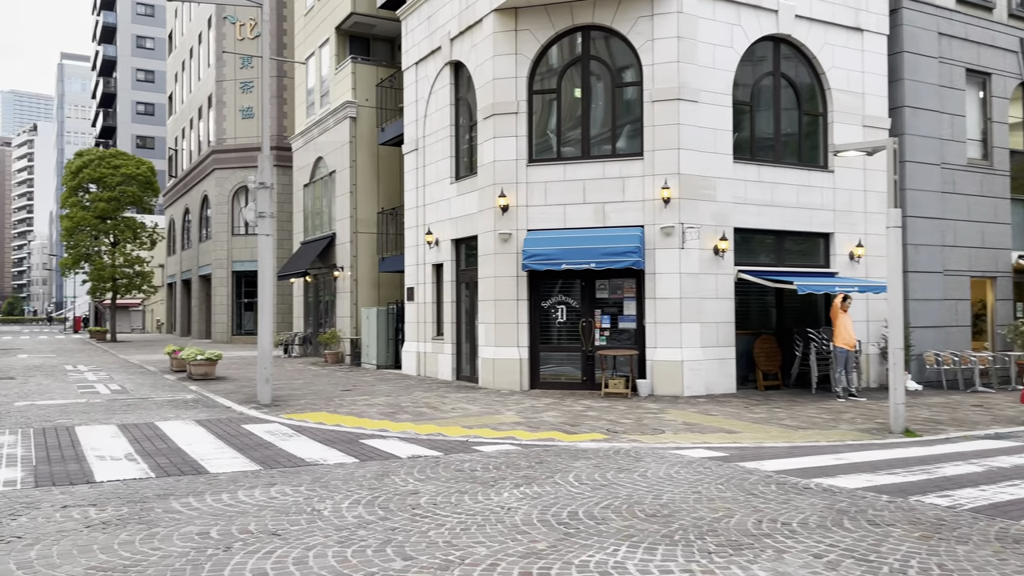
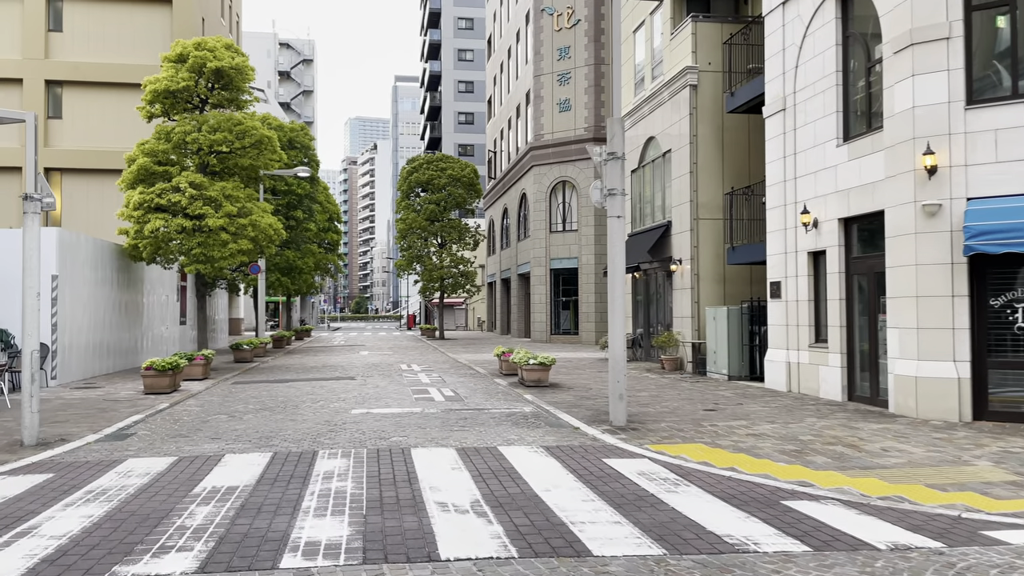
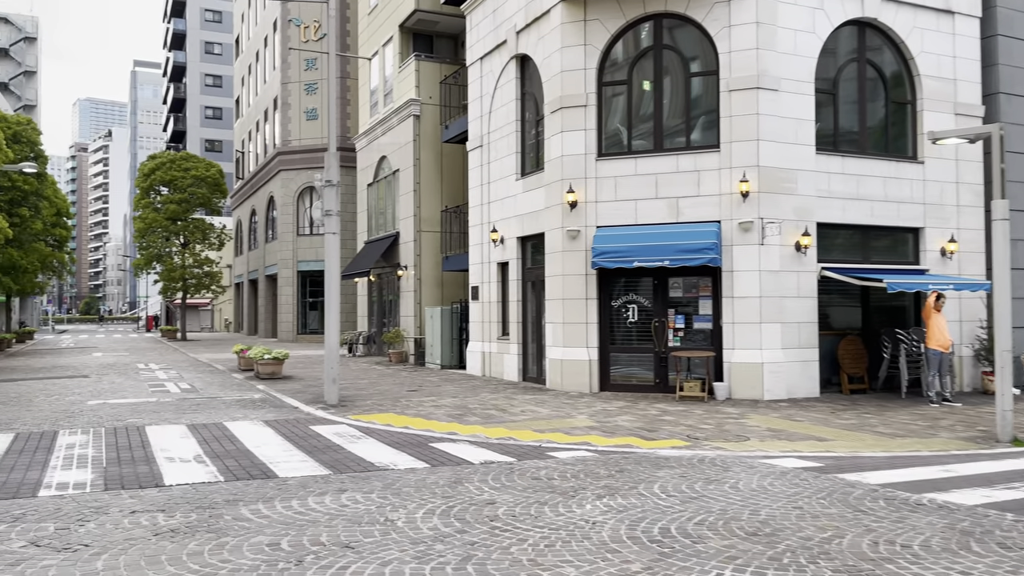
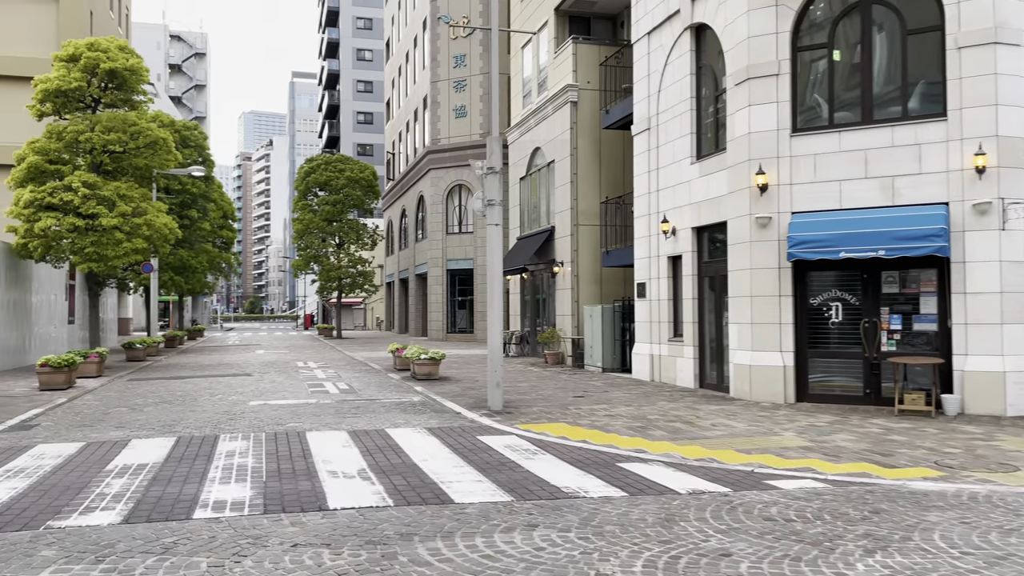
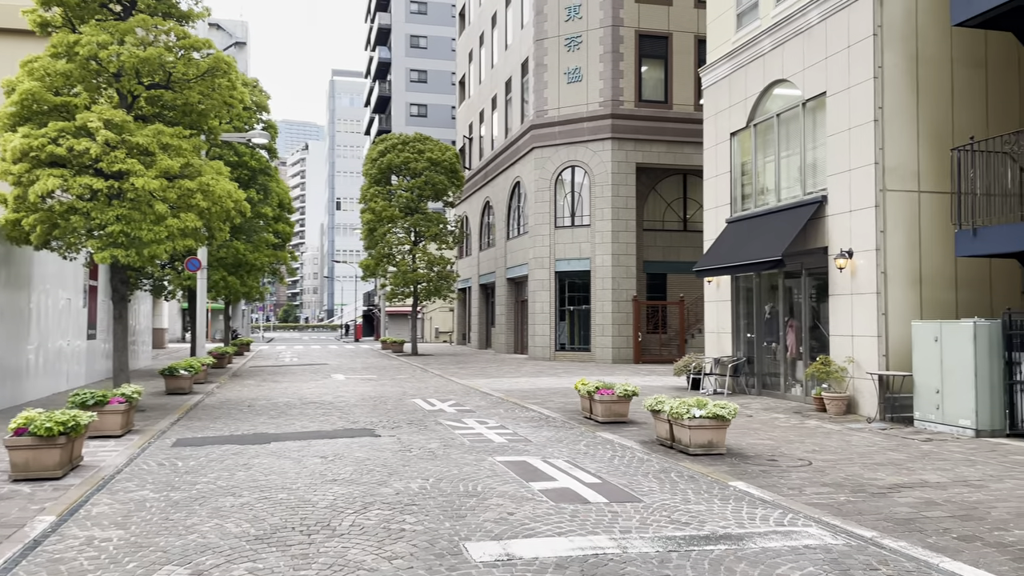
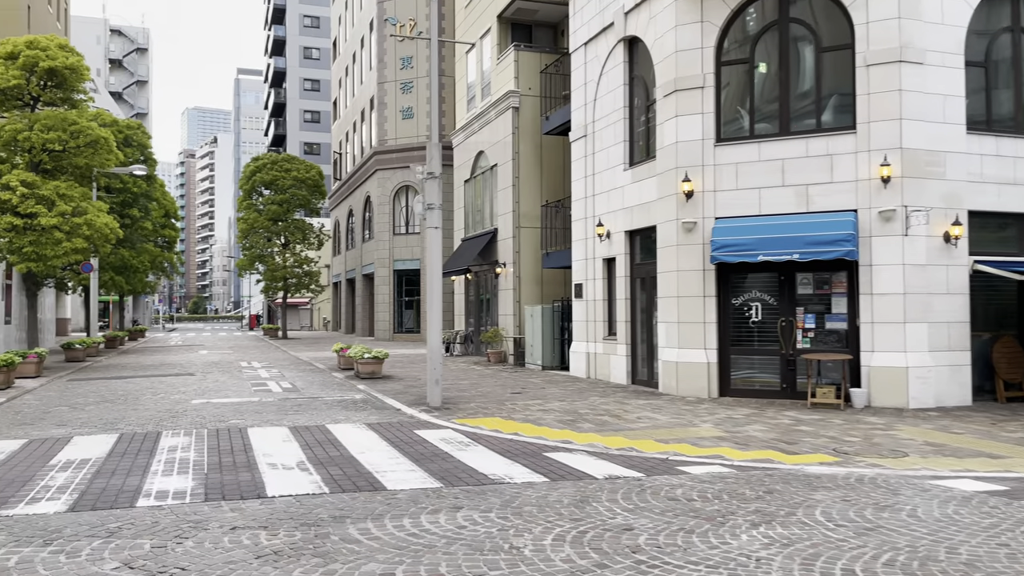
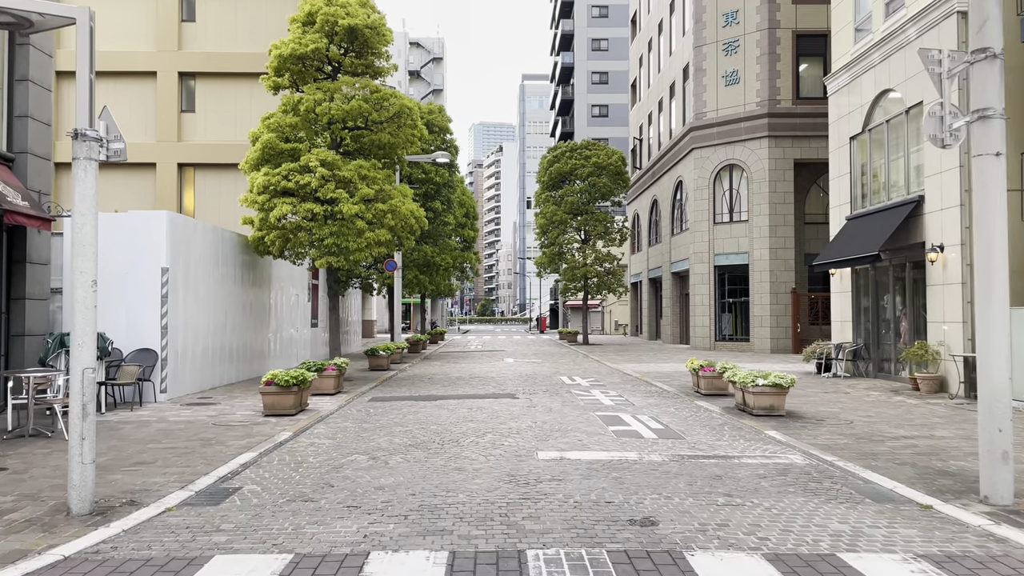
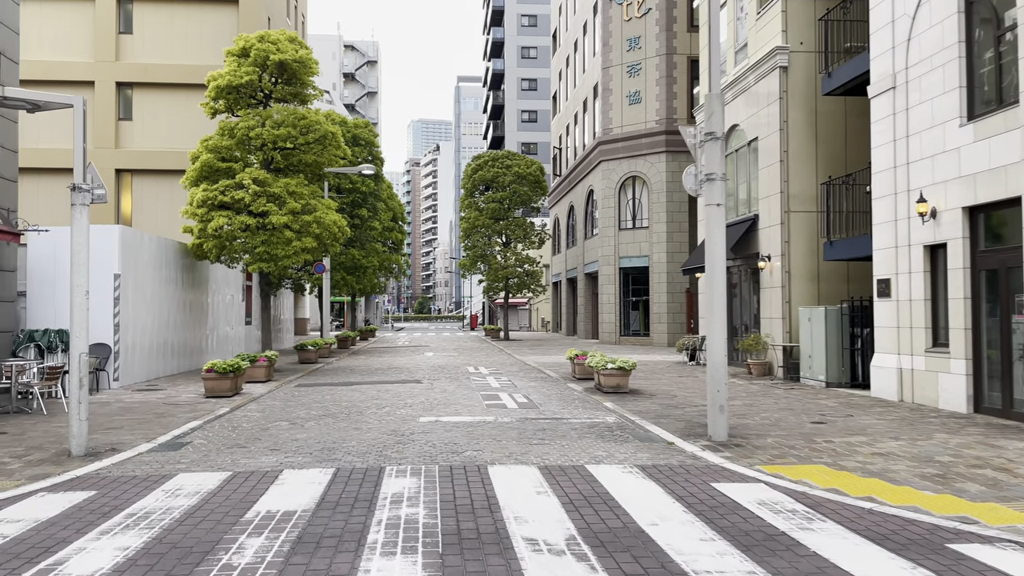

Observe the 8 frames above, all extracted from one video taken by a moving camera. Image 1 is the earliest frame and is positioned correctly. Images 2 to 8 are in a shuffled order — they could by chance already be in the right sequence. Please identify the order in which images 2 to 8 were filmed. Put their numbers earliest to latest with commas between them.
3, 6, 4, 2, 8, 7, 5
